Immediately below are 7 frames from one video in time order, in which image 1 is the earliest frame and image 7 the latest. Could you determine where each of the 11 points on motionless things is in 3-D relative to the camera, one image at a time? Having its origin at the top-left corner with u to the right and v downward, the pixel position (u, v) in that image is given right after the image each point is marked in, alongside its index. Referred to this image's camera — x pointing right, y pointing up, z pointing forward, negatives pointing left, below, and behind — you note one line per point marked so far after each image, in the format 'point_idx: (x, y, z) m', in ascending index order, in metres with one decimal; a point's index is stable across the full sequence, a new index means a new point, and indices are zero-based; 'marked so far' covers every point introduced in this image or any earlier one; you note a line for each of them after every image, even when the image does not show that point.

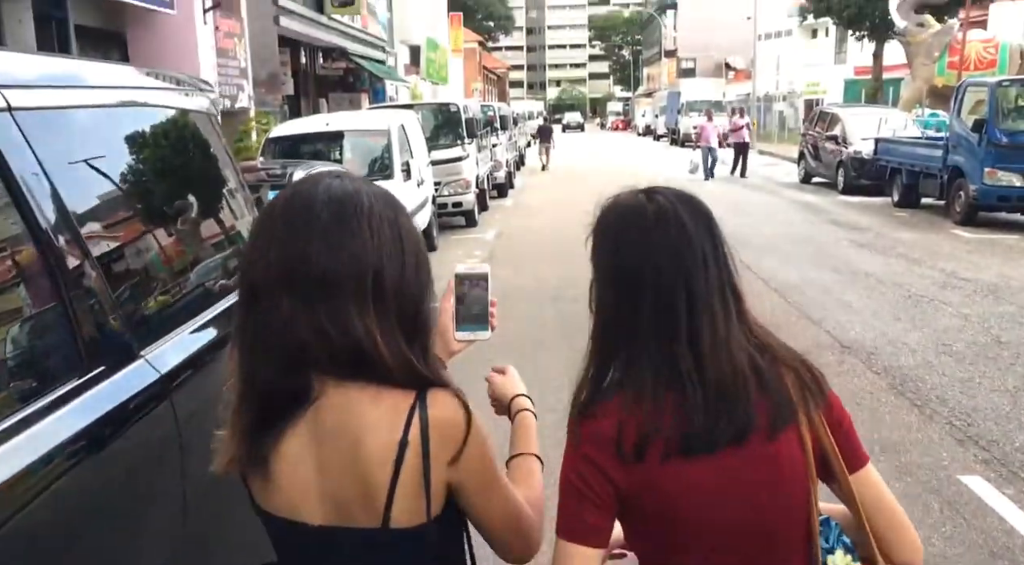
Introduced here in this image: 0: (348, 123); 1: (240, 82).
0: (-2.6, +2.5, +11.9) m
1: (-4.9, +3.6, +13.6) m
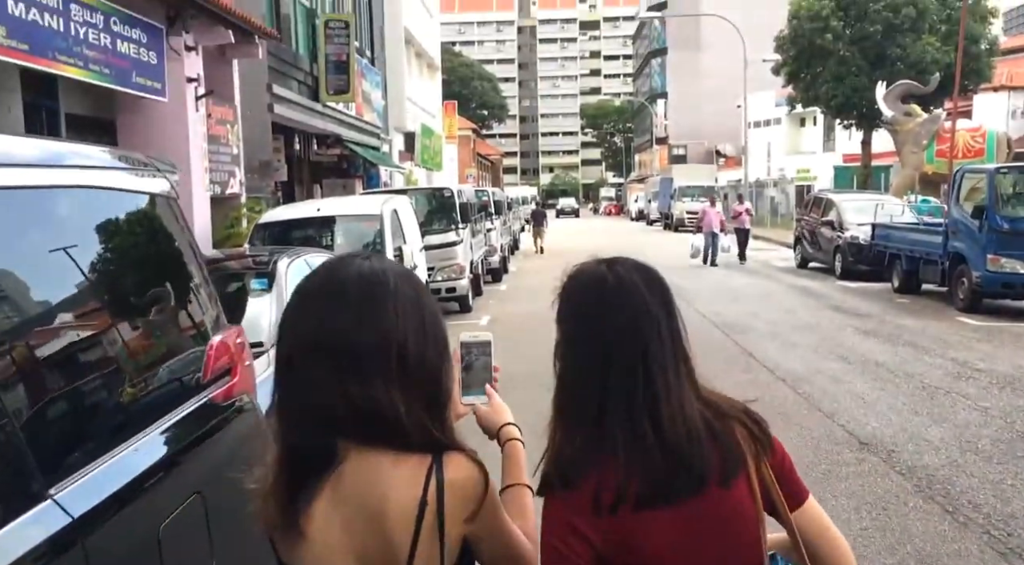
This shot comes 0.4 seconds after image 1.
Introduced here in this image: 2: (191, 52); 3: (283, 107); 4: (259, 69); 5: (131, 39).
0: (-2.7, +1.1, +11.7) m
1: (-5.0, +2.0, +13.4) m
2: (-5.0, +3.6, +11.8) m
3: (-5.0, +3.8, +16.5) m
4: (-5.2, +4.4, +15.4) m
5: (-5.1, +3.3, +10.1) m
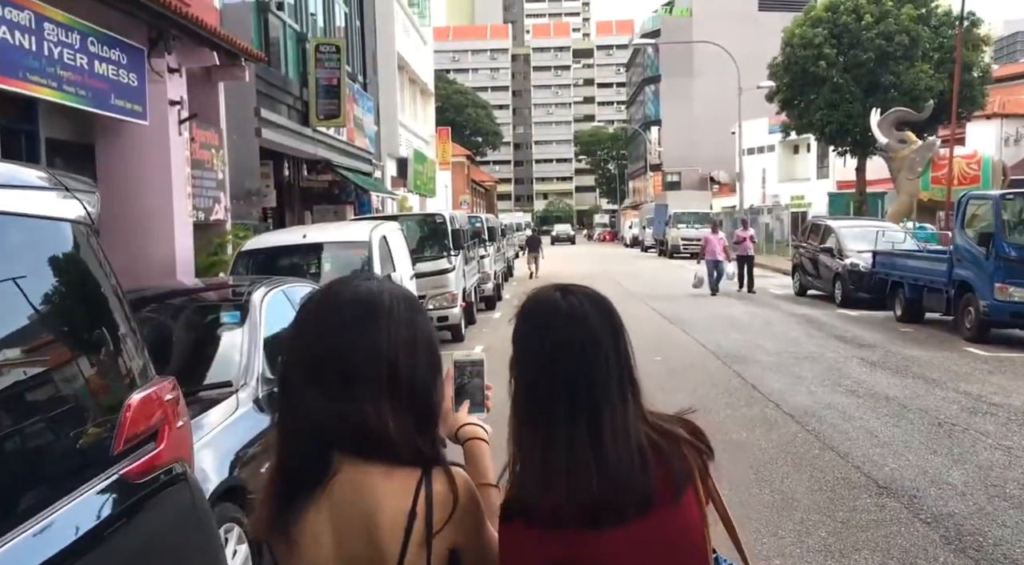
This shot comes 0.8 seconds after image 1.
0: (-2.8, +0.7, +11.3) m
1: (-5.1, +1.5, +13.0) m
2: (-5.1, +3.2, +11.5) m
3: (-5.2, +3.2, +16.2) m
4: (-5.3, +3.8, +15.1) m
5: (-5.2, +2.9, +9.8) m
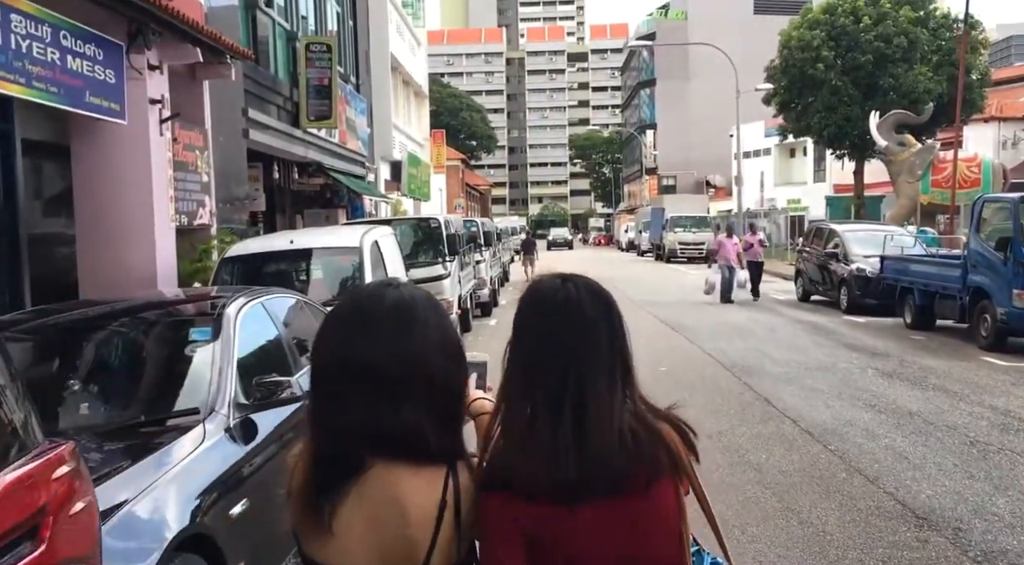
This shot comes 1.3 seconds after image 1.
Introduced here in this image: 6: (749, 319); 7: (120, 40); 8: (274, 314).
0: (-2.8, +0.6, +10.7) m
1: (-5.1, +1.4, +12.4) m
2: (-5.1, +3.0, +10.9) m
3: (-5.2, +3.1, +15.6) m
4: (-5.3, +3.7, +14.5) m
5: (-5.2, +2.8, +9.2) m
6: (+5.4, -0.8, +17.4) m
7: (-5.2, +3.2, +10.1) m
8: (-1.7, -0.2, +5.4) m
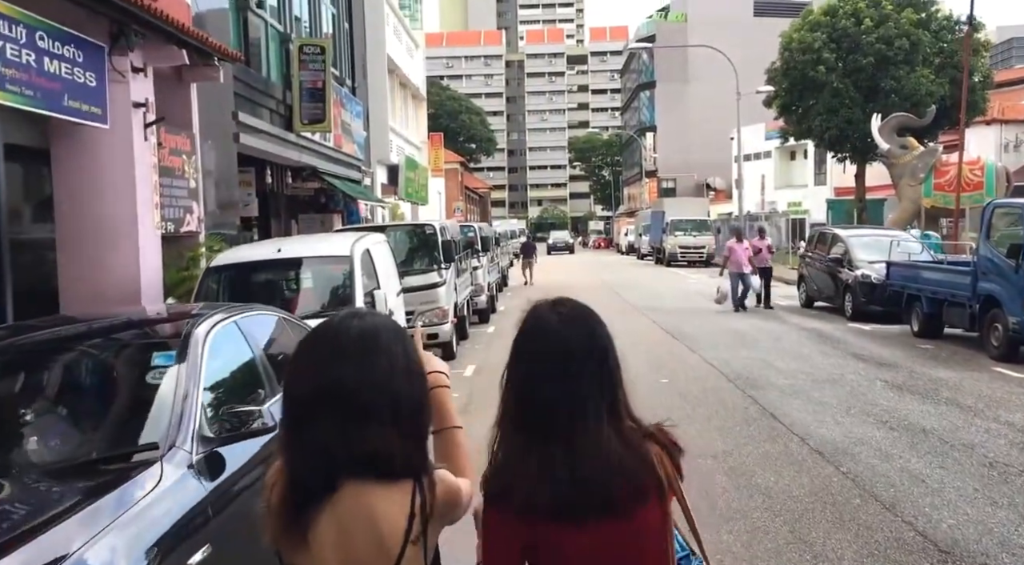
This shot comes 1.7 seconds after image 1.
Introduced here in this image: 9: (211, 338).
0: (-2.8, +0.5, +10.4) m
1: (-5.2, +1.3, +12.1) m
2: (-5.2, +2.9, +10.6) m
3: (-5.3, +2.9, +15.2) m
4: (-5.4, +3.5, +14.2) m
5: (-5.2, +2.6, +8.8) m
6: (+5.4, -1.0, +17.0) m
7: (-5.3, +3.1, +9.7) m
8: (-1.8, -0.4, +5.1) m
9: (-1.8, -0.3, +4.6) m
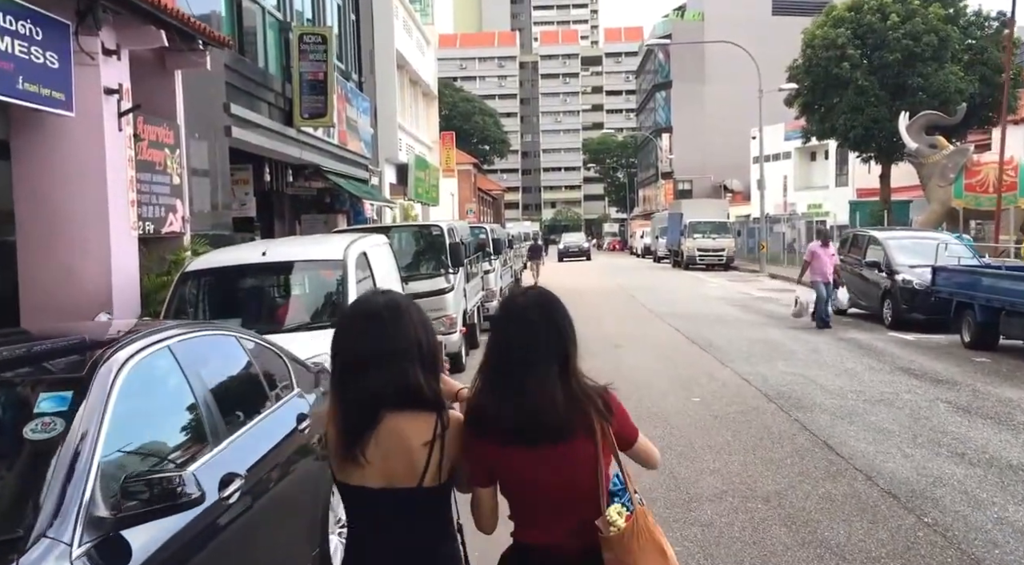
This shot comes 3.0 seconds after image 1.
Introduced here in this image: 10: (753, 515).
0: (-2.7, +0.4, +9.3) m
1: (-5.0, +1.2, +11.0) m
2: (-5.0, +2.8, +9.5) m
3: (-5.0, +2.9, +14.2) m
4: (-5.1, +3.4, +13.1) m
5: (-5.1, +2.6, +7.8) m
6: (+5.7, -1.1, +15.8) m
7: (-5.1, +3.0, +8.7) m
8: (-1.7, -0.4, +4.0) m
9: (-1.8, -0.4, +3.5) m
10: (+1.9, -1.8, +5.9) m
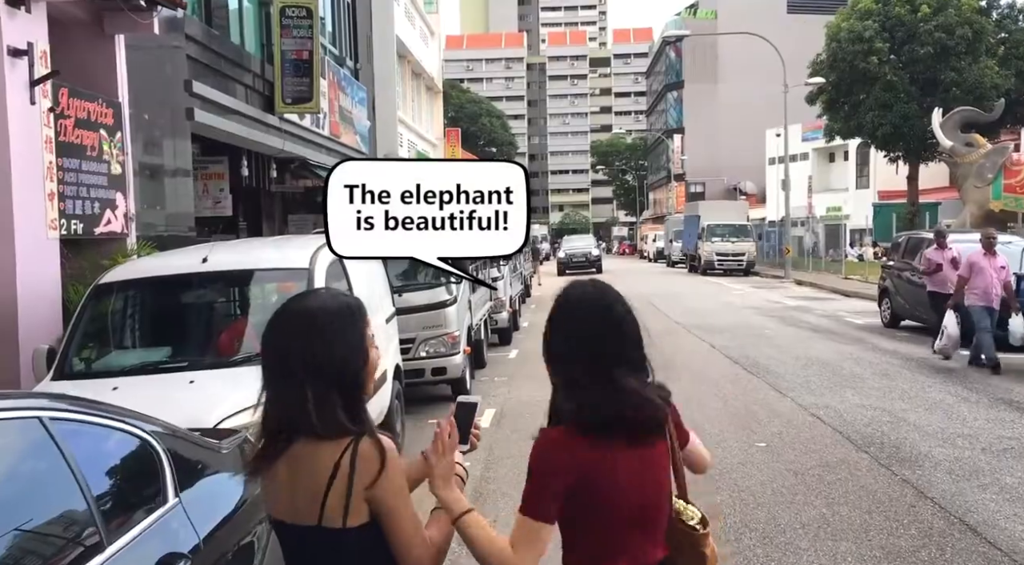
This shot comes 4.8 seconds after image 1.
0: (-2.5, +0.2, +7.2) m
1: (-4.8, +1.0, +9.0) m
2: (-4.8, +2.7, +7.5) m
3: (-4.8, +2.7, +12.2) m
4: (-4.9, +3.3, +11.1) m
5: (-4.9, +2.4, +5.8) m
6: (+5.9, -1.3, +13.6) m
7: (-4.9, +2.9, +6.7) m
8: (-1.6, -0.5, +1.9) m
9: (-1.6, -0.5, +1.4) m
10: (+2.0, -1.9, +3.8) m
